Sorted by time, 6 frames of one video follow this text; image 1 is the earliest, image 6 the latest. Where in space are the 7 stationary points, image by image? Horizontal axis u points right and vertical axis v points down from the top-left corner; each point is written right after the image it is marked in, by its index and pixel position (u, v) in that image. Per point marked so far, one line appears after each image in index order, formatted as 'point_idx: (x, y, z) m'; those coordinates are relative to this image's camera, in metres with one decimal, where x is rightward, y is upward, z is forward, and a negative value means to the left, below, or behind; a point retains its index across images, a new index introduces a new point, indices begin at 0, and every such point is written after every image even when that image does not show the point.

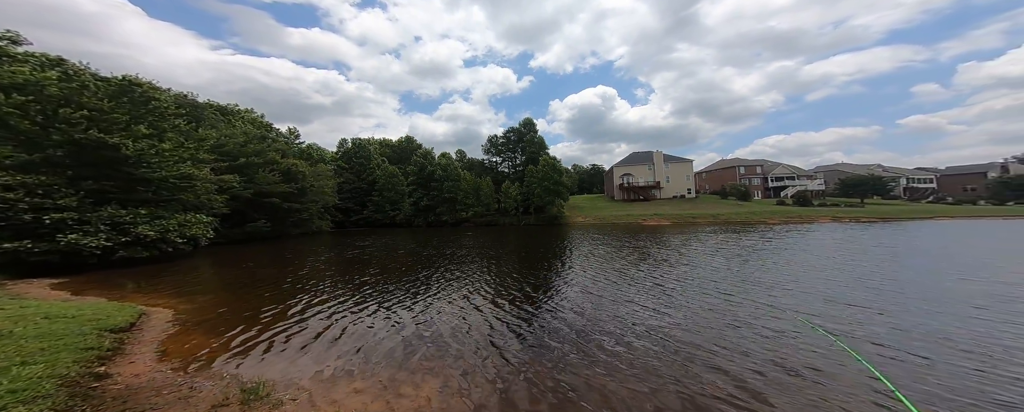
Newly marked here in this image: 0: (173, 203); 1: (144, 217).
0: (-21.7, +0.4, +18.3) m
1: (-20.6, -0.4, +16.0) m
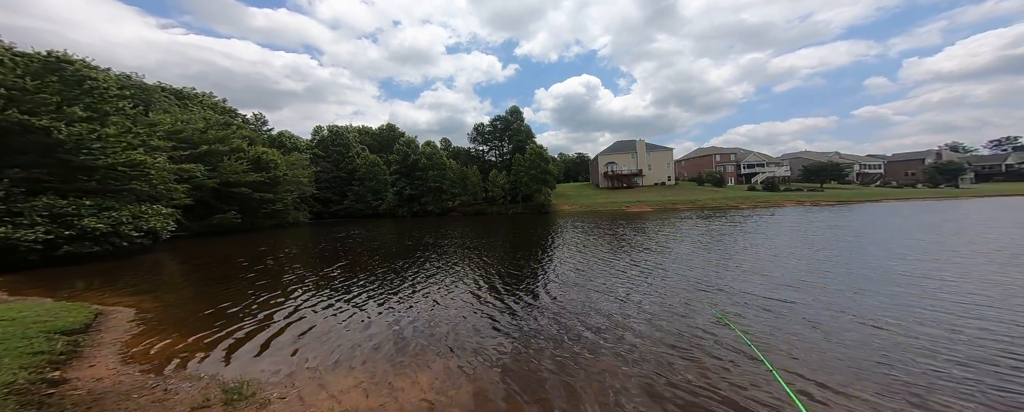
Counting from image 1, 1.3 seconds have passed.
0: (-22.5, +0.8, +16.5) m
1: (-21.2, -0.1, +14.4) m
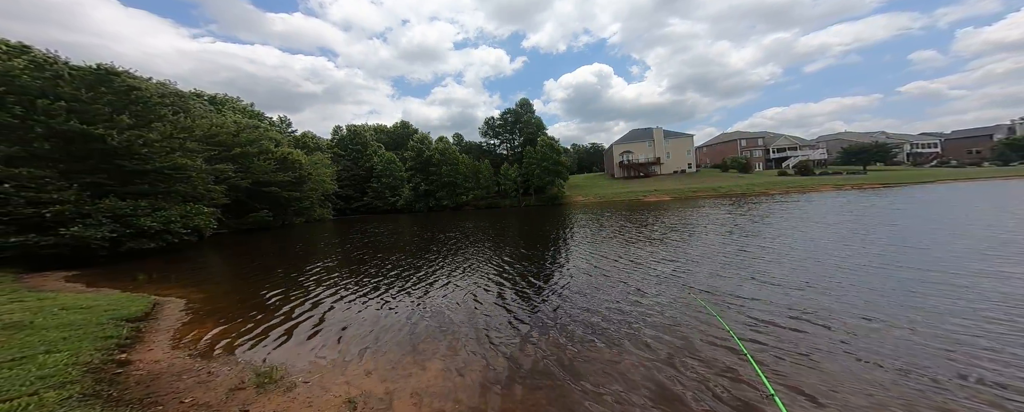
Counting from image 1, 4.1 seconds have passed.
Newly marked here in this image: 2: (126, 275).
0: (-21.6, +0.8, +18.3) m
1: (-20.6, -0.1, +16.1) m
2: (-17.2, -3.0, +12.8) m
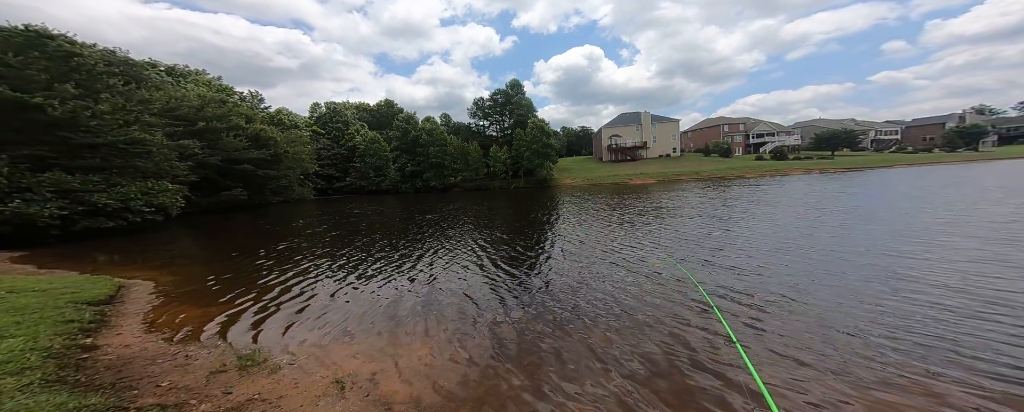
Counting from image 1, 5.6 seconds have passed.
0: (-22.3, +2.0, +16.8) m
1: (-21.1, +1.0, +14.7) m
2: (-17.6, -2.1, +11.8) m
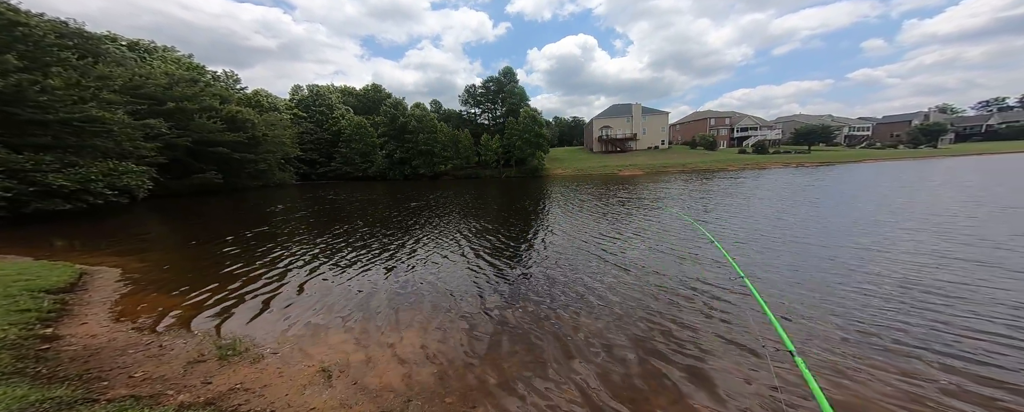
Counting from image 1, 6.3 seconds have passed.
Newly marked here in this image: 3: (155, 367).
0: (-22.8, +2.8, +15.4) m
1: (-21.5, +1.8, +13.4) m
2: (-17.9, -1.4, +10.8) m
3: (-7.1, -3.2, +5.7) m
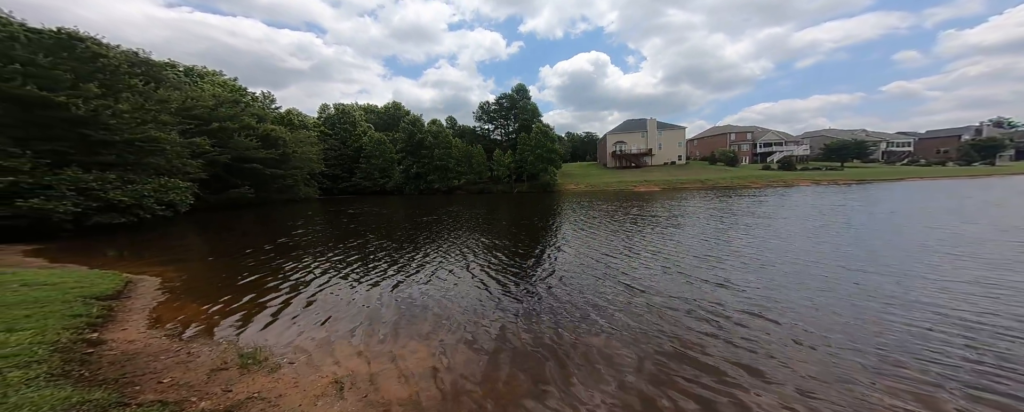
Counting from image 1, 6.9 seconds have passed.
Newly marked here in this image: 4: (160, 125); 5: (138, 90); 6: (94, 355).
0: (-22.1, +2.2, +17.2) m
1: (-21.0, +1.2, +15.1) m
2: (-17.6, -1.9, +12.0) m
3: (-7.2, -3.6, +6.2) m
4: (-24.3, +5.5, +19.7) m
5: (-23.9, +7.4, +18.2) m
6: (-9.5, -3.4, +6.5) m
